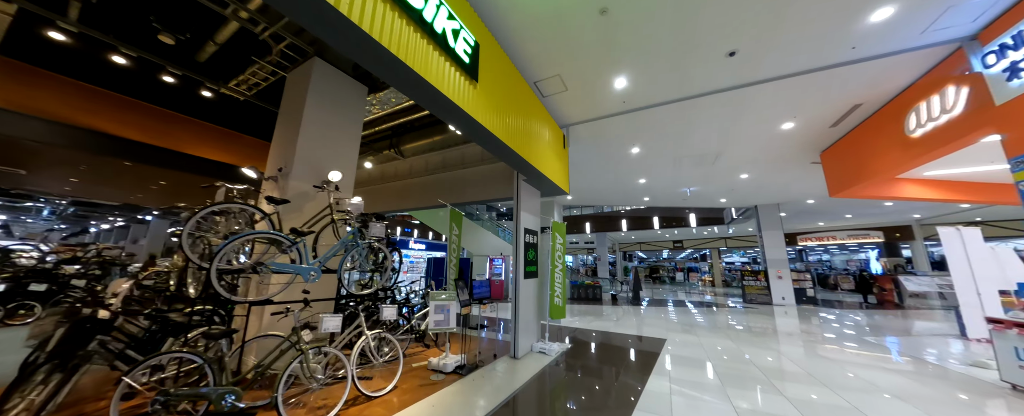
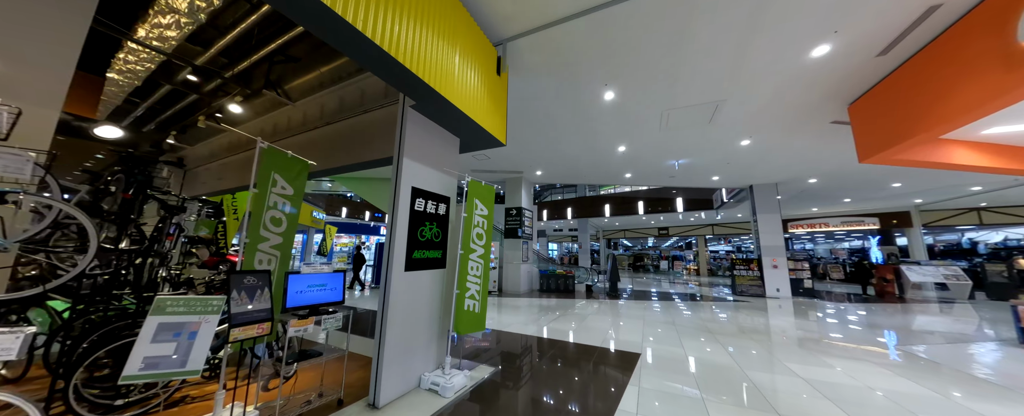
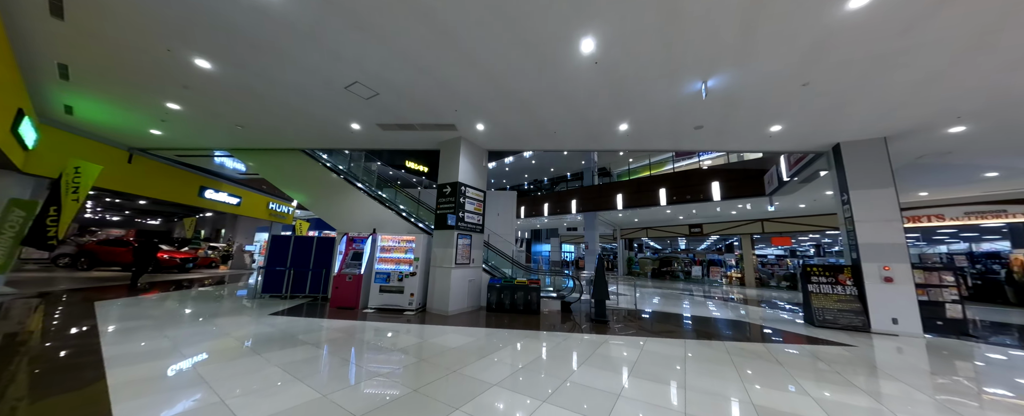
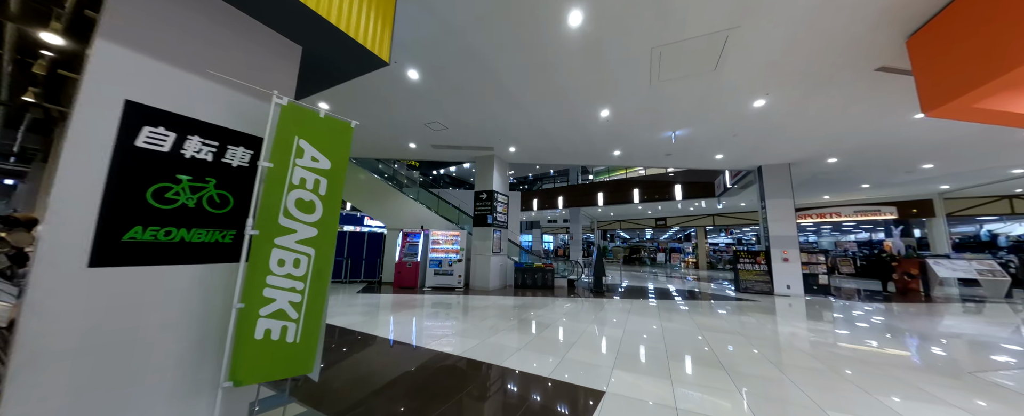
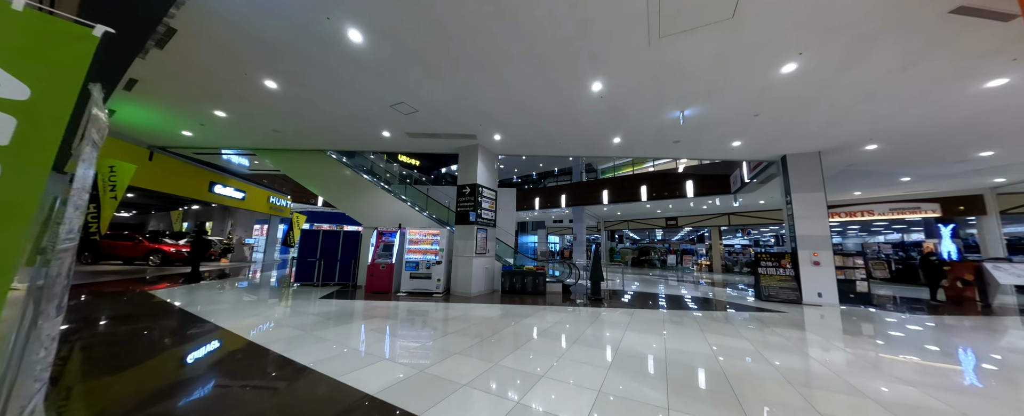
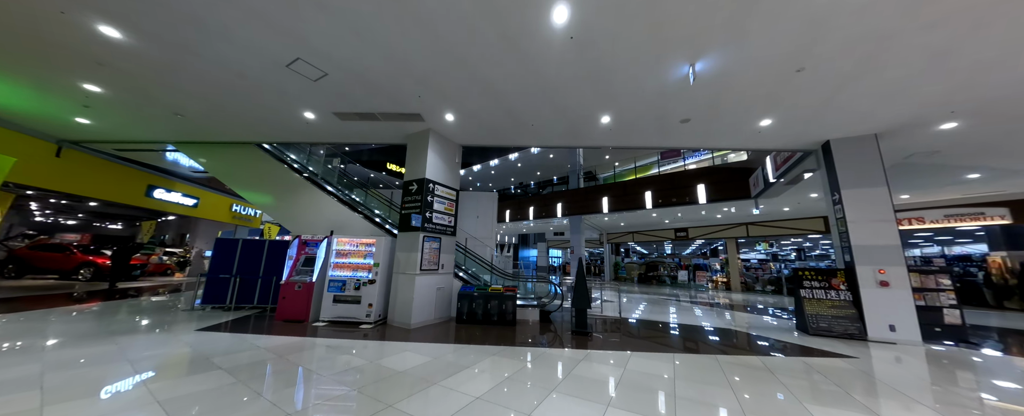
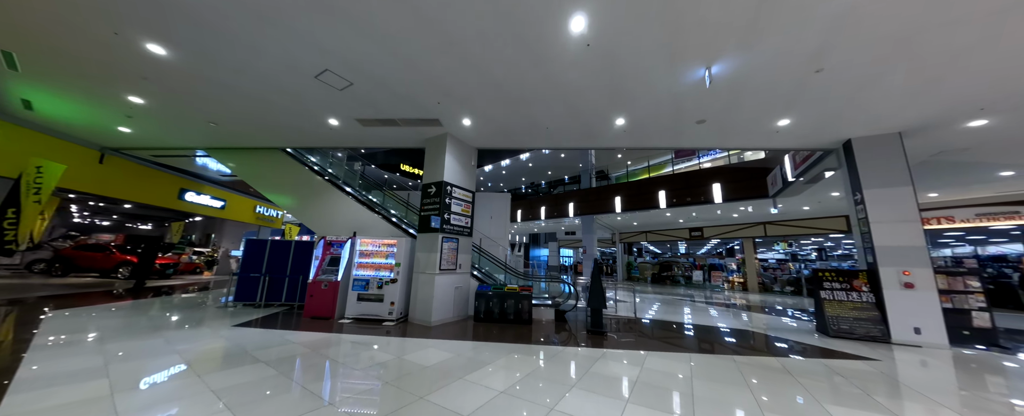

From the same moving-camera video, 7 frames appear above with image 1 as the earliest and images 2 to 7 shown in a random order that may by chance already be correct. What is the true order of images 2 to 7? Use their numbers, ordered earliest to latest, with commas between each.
2, 4, 5, 3, 7, 6
